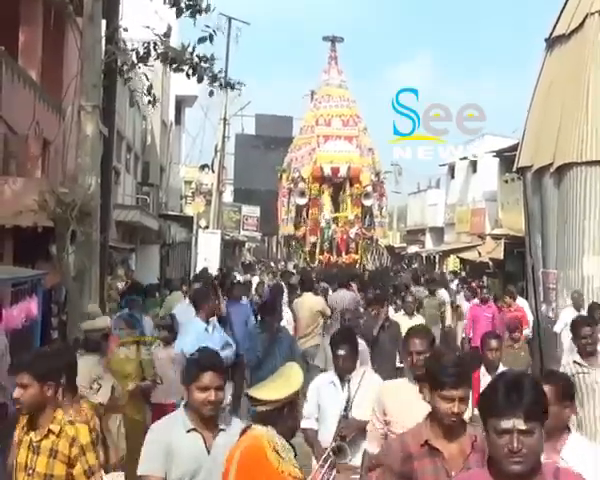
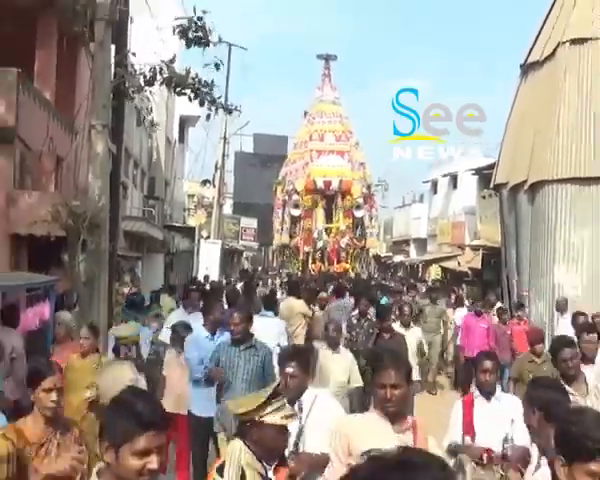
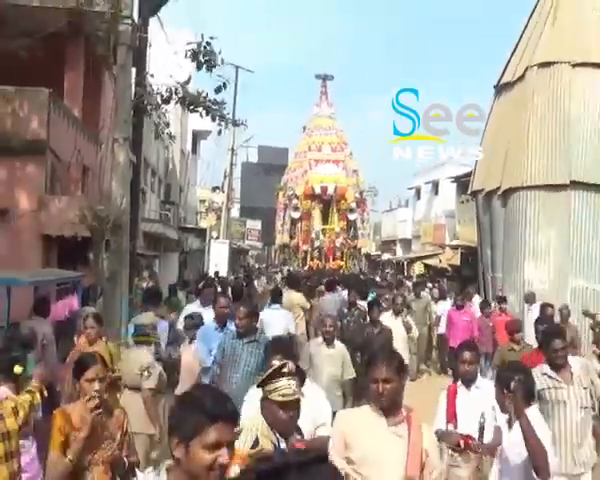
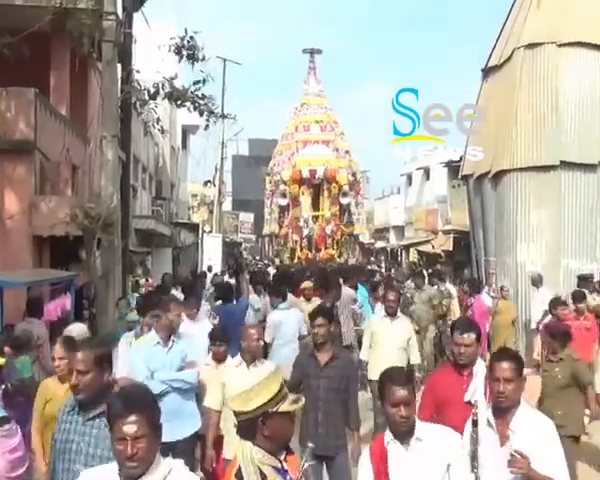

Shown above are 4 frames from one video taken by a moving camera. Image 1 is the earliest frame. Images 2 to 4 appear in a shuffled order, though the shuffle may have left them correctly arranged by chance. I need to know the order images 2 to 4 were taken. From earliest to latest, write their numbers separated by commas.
2, 3, 4
